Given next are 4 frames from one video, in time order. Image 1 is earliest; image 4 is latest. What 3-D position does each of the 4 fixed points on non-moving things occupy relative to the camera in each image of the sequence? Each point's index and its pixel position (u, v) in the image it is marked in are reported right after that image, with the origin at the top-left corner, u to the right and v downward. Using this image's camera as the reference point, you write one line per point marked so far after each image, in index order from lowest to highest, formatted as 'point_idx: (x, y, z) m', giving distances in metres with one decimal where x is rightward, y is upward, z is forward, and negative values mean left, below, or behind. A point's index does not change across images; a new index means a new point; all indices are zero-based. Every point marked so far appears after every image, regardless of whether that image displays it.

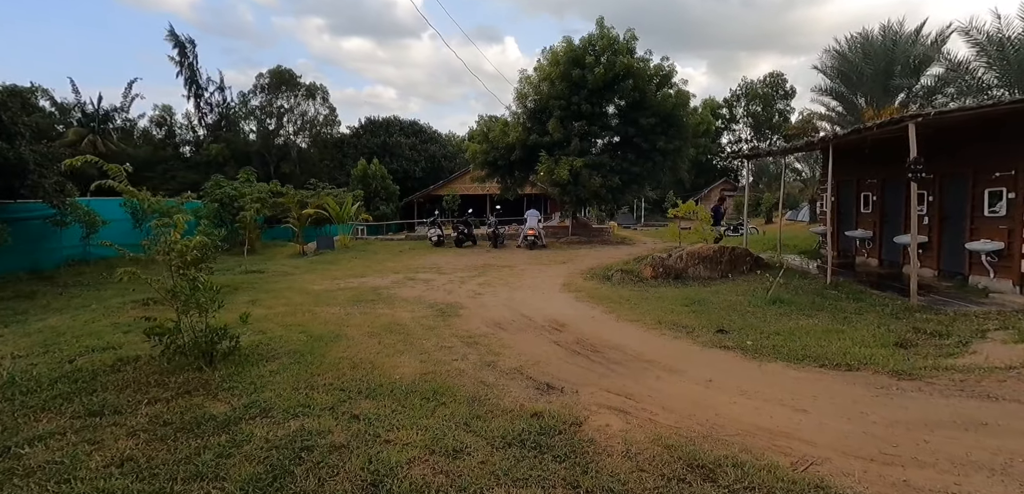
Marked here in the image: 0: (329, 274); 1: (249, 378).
0: (-3.7, -0.5, +11.5) m
1: (-2.2, -1.1, +4.7) m
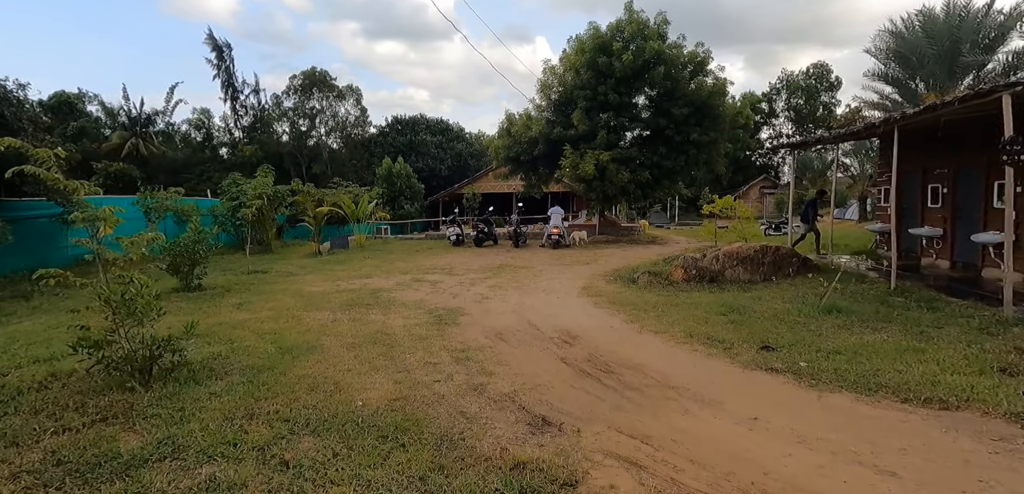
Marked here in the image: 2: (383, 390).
0: (-3.4, -0.5, +10.8) m
1: (-2.3, -1.1, +3.9) m
2: (-1.0, -1.1, +4.2) m
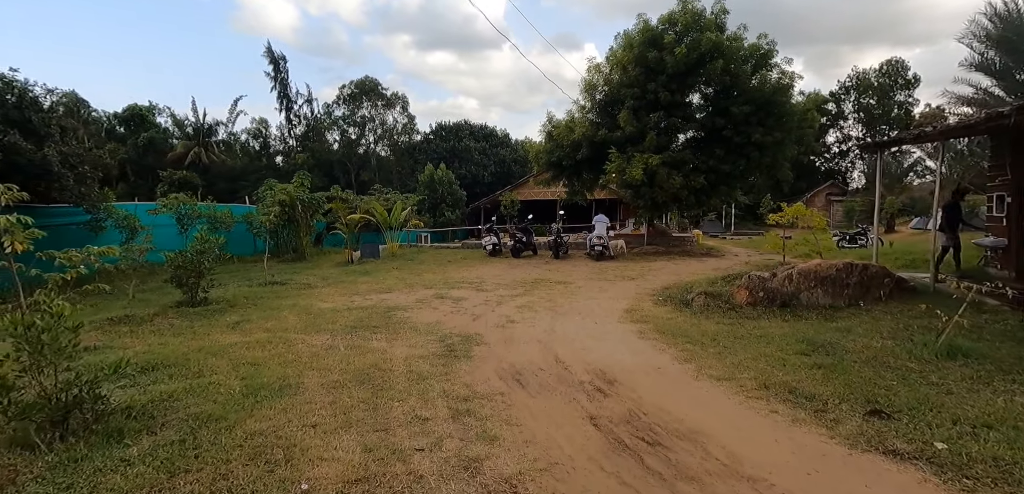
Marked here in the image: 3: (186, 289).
0: (-2.8, -0.7, +9.9) m
1: (-2.3, -1.2, +2.9) m
2: (-0.9, -1.2, +3.1) m
3: (-4.6, -0.6, +7.9) m
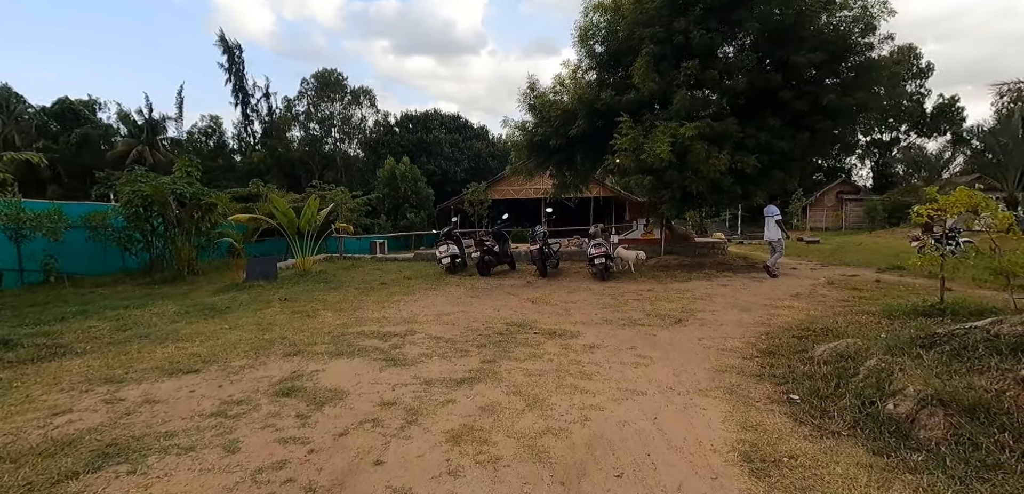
0: (-3.2, -1.0, +5.0) m
1: (-2.5, -1.4, -2.0) m
2: (-1.2, -1.4, -1.8) m
3: (-5.0, -0.8, +2.9) m
